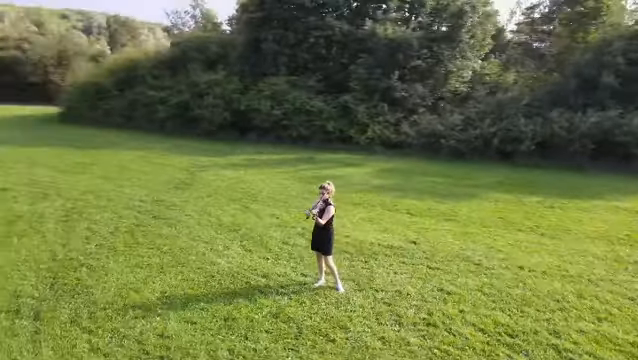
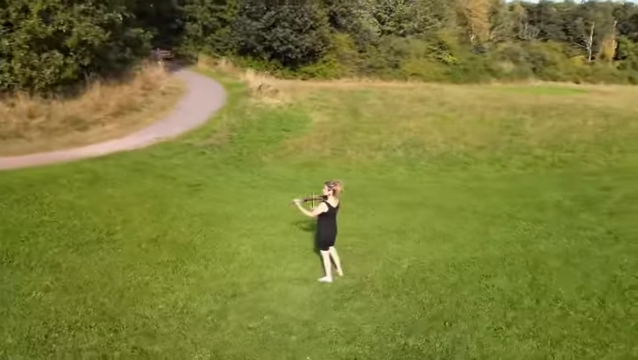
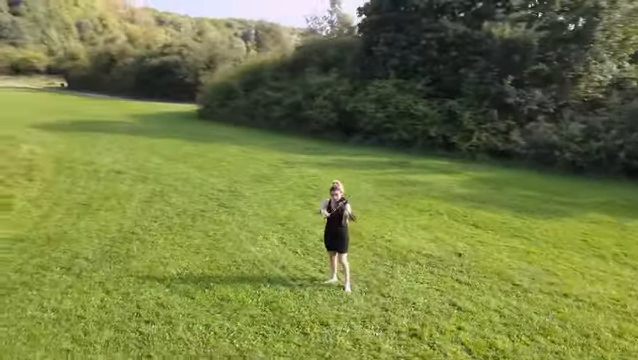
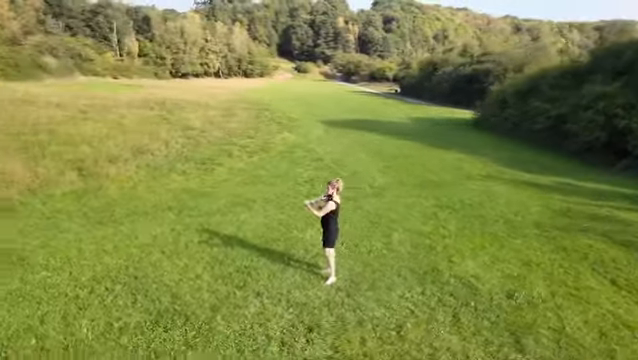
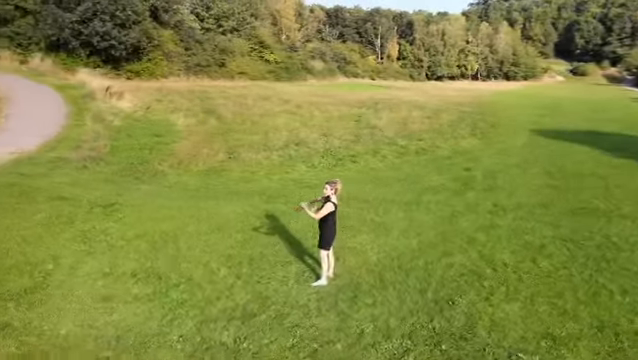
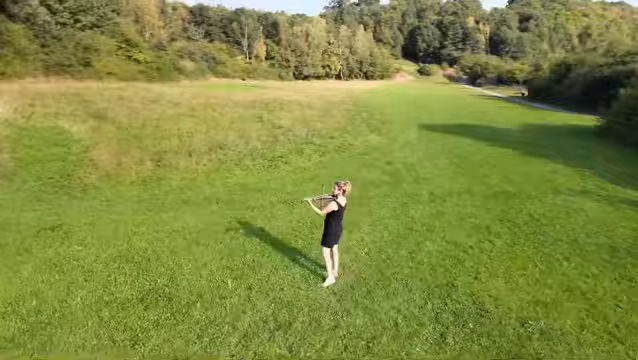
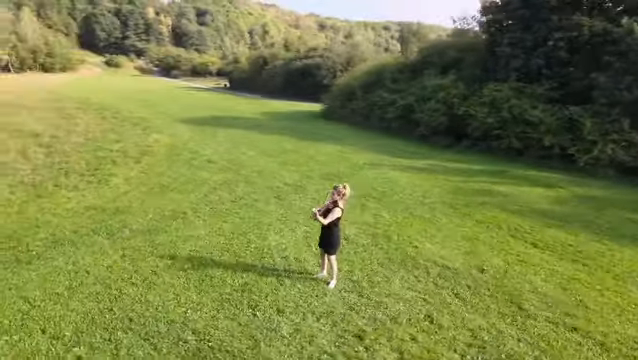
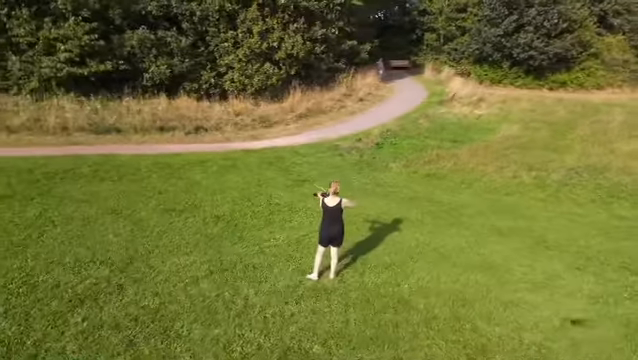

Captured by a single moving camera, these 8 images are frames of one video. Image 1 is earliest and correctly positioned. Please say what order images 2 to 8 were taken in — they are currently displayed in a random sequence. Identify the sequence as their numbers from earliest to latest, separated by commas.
3, 7, 4, 6, 5, 2, 8
